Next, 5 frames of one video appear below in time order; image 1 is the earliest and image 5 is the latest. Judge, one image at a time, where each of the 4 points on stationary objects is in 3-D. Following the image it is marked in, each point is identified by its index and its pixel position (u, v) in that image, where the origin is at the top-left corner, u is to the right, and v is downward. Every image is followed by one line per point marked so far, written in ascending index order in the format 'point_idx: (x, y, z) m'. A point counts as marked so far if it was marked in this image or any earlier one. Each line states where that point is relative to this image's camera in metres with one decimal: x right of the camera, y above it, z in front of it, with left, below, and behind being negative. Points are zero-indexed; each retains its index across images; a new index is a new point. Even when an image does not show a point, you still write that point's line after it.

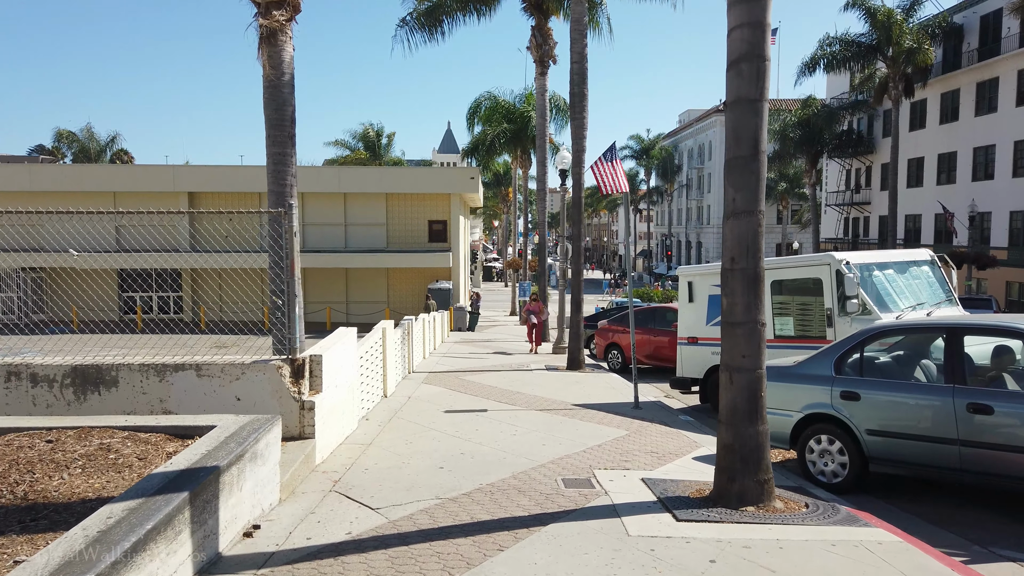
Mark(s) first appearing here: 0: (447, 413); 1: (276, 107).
0: (-0.9, -1.7, +9.6) m
1: (-3.4, +2.6, +10.5) m
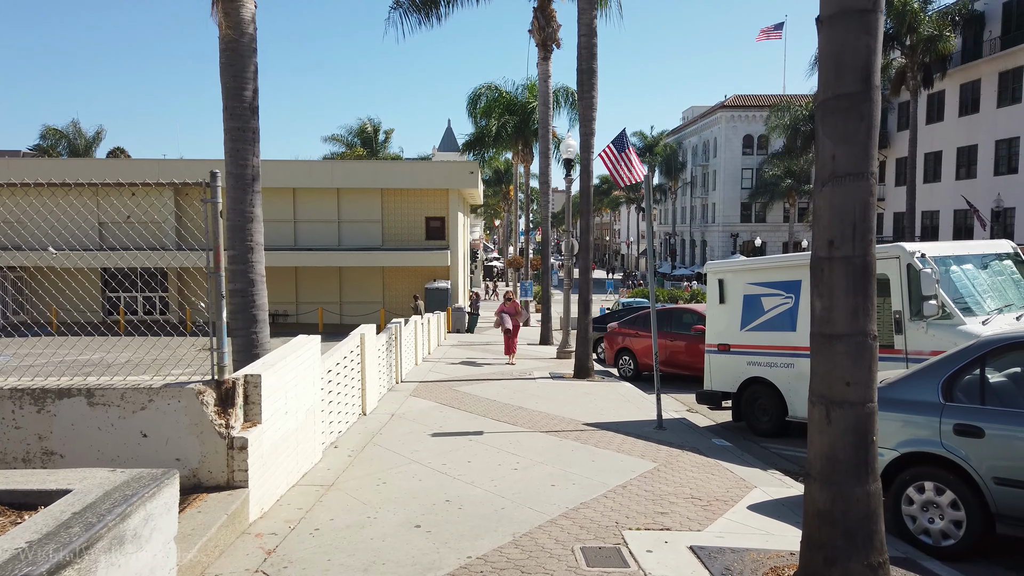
0: (-0.9, -1.6, +8.0) m
1: (-3.4, +2.6, +8.9) m
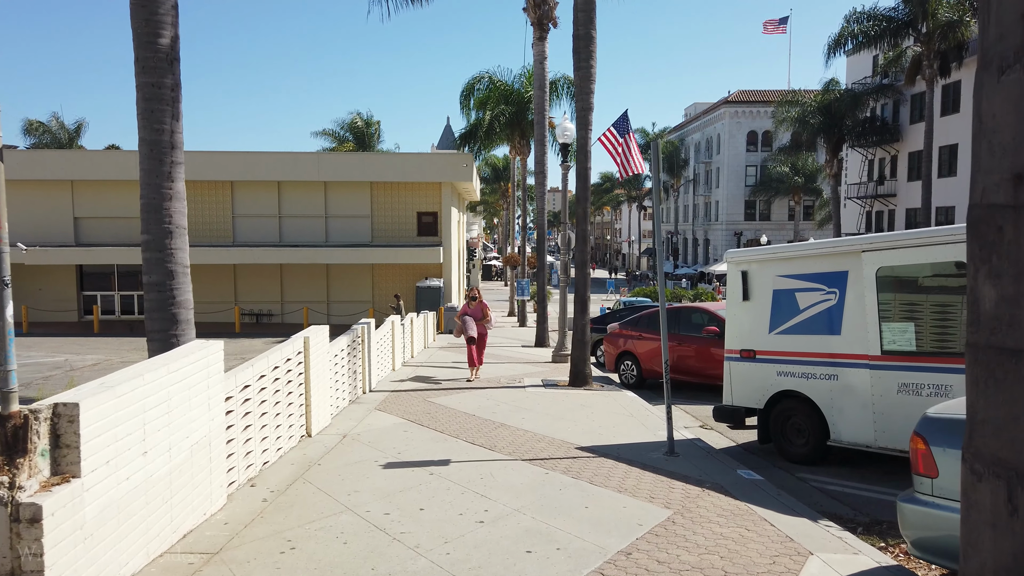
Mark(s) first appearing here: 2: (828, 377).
0: (-1.1, -1.6, +6.4) m
1: (-3.6, +2.7, +7.3) m
2: (+3.1, -0.9, +7.1) m
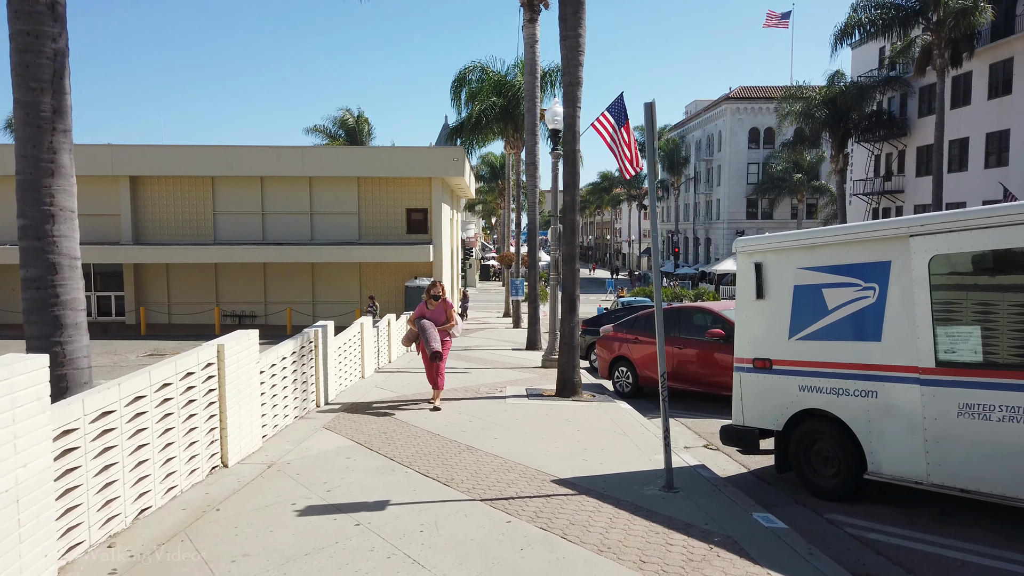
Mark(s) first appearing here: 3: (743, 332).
0: (-1.4, -1.5, +5.0) m
1: (-4.0, +2.7, +5.9) m
2: (+2.7, -0.8, +5.7) m
3: (+2.1, -0.4, +6.6) m
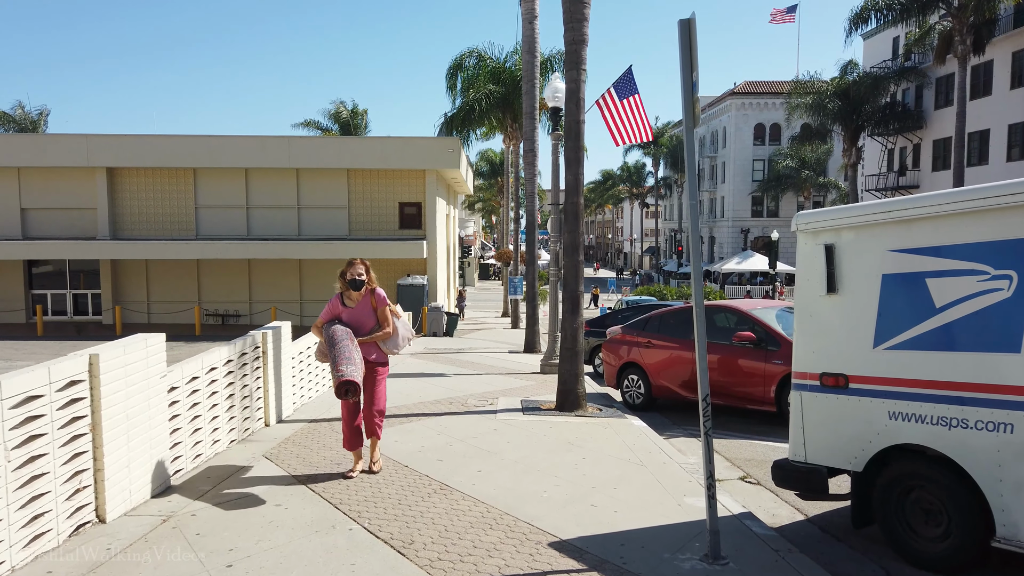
0: (-1.5, -1.5, +3.3) m
1: (-4.1, +2.8, +4.2) m
2: (+2.6, -0.8, +4.0) m
3: (+2.0, -0.3, +4.9) m
